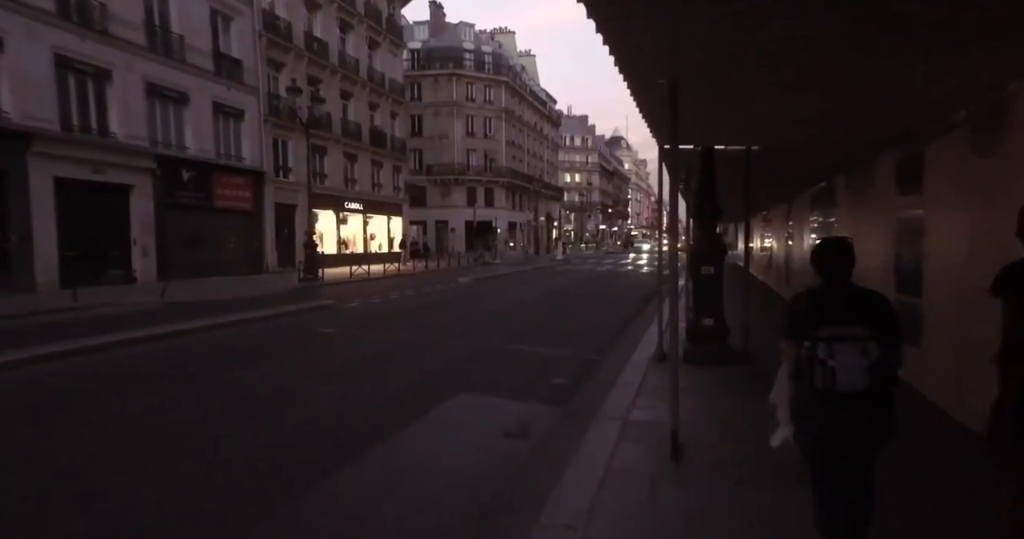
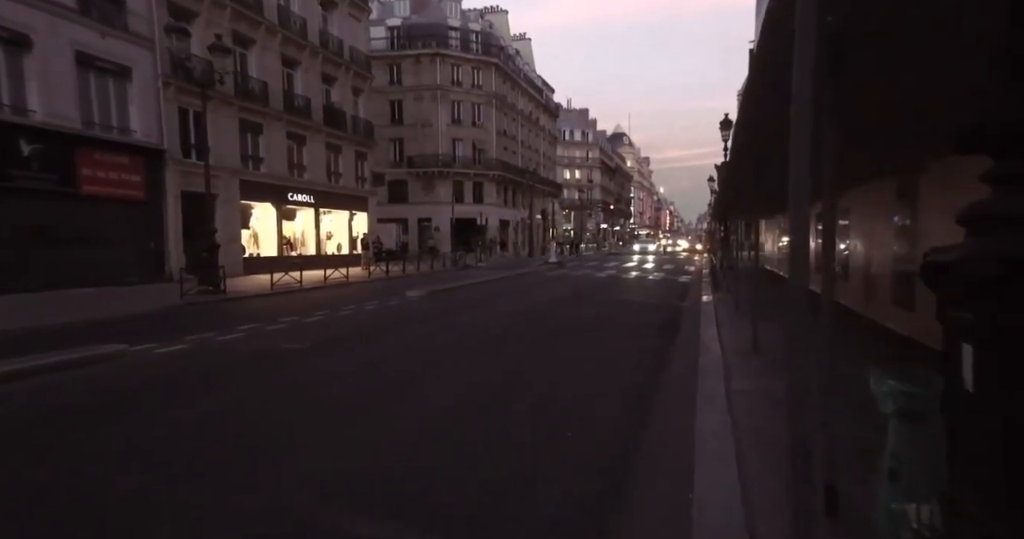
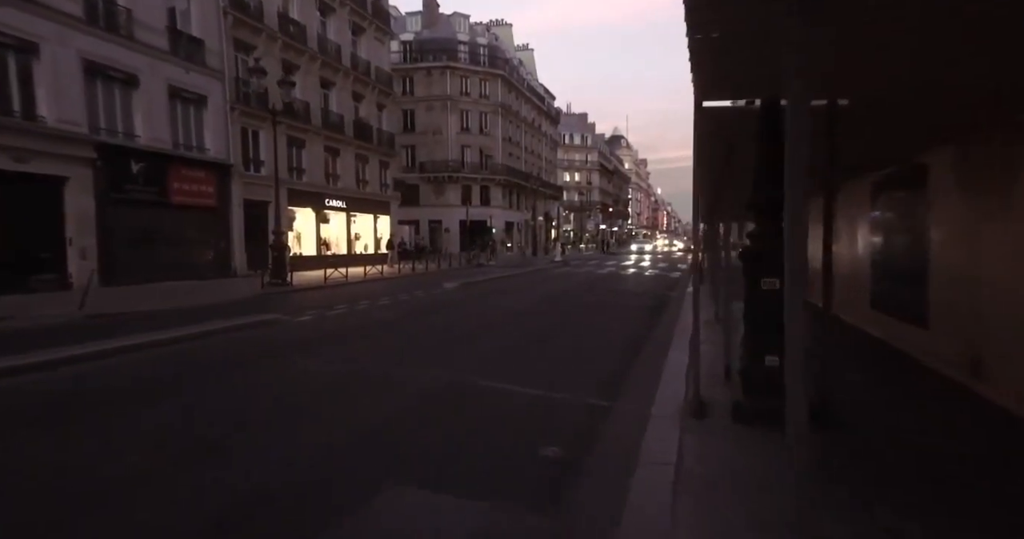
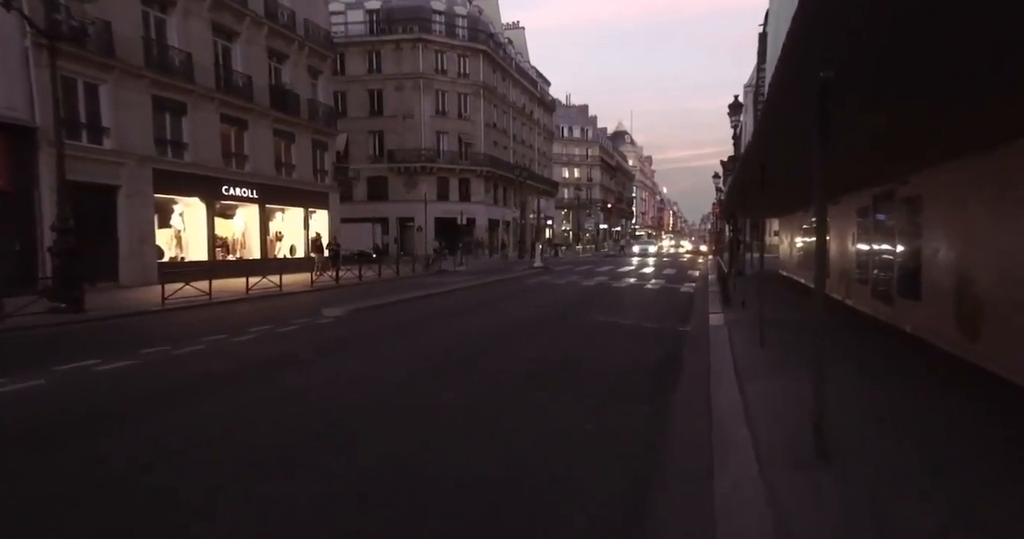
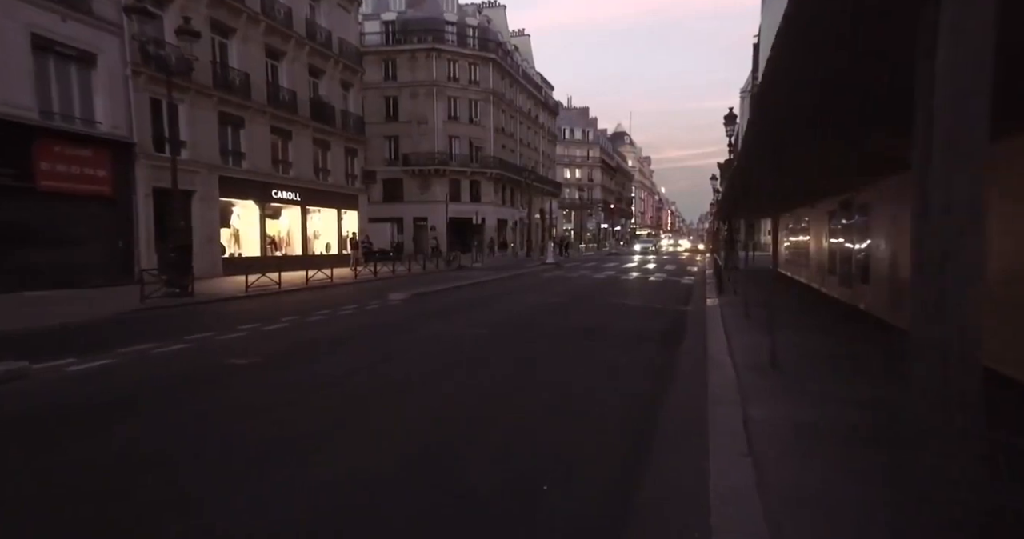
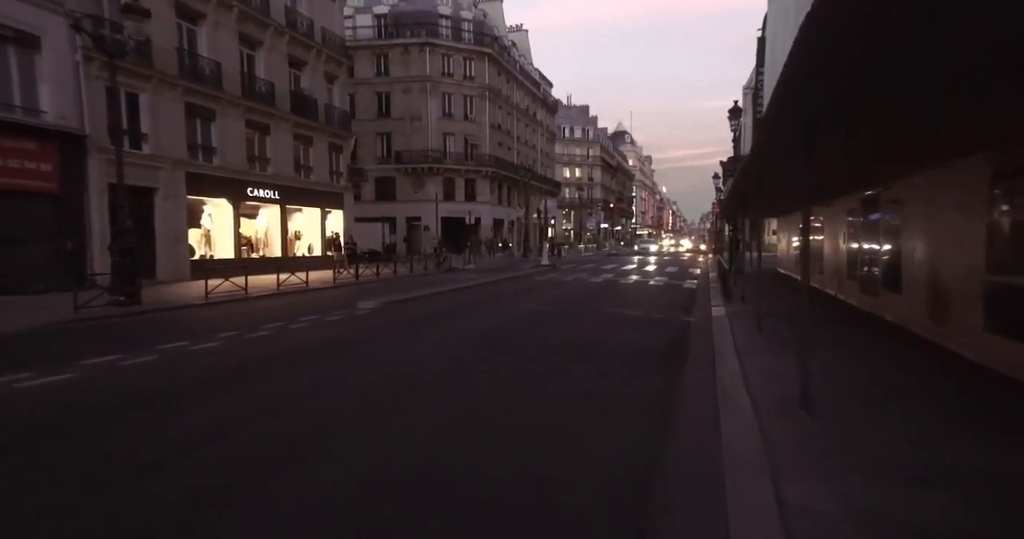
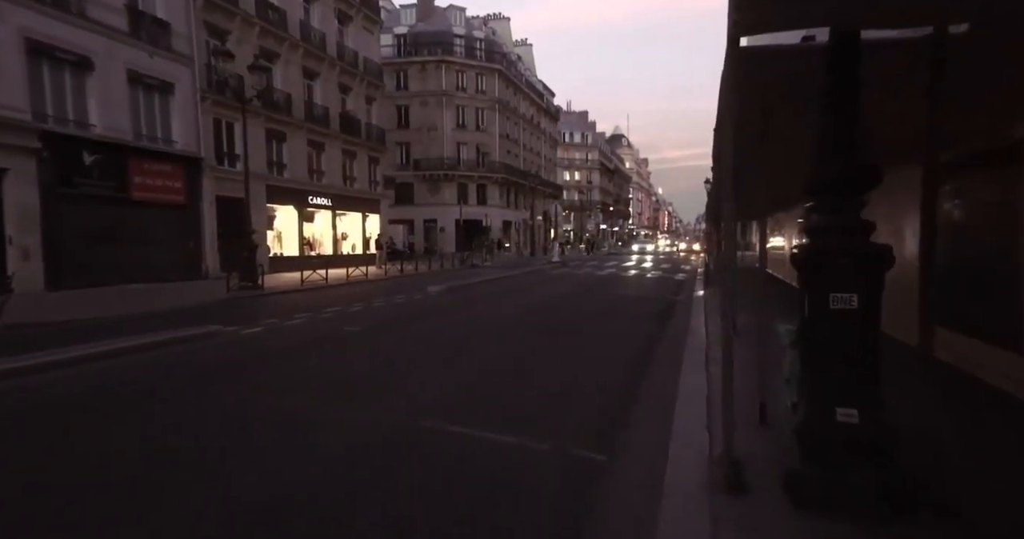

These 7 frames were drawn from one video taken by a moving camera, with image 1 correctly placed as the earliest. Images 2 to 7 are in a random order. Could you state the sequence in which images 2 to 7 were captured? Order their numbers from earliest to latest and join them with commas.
3, 7, 2, 5, 6, 4
